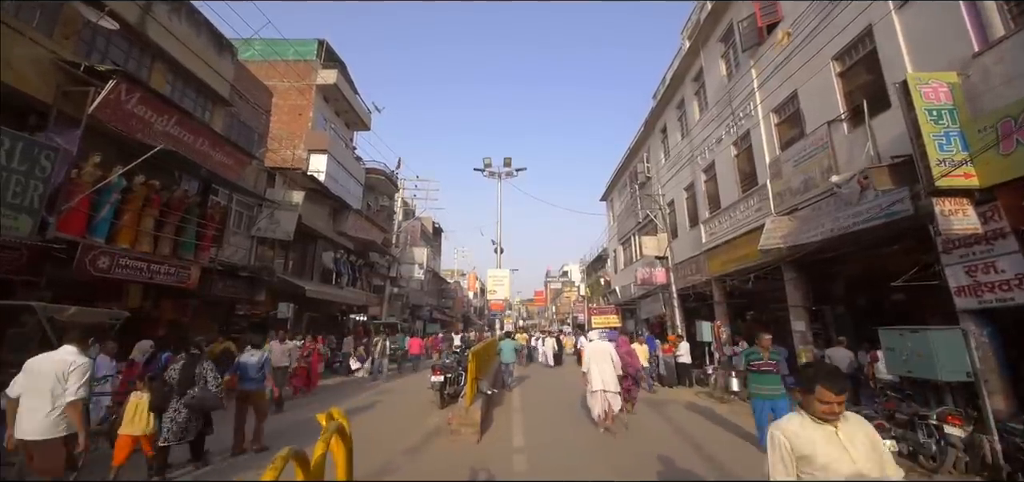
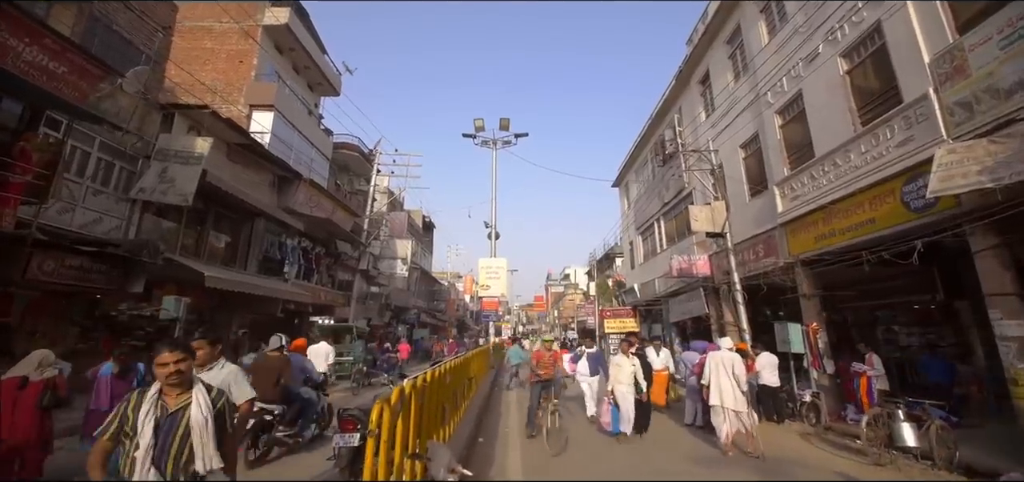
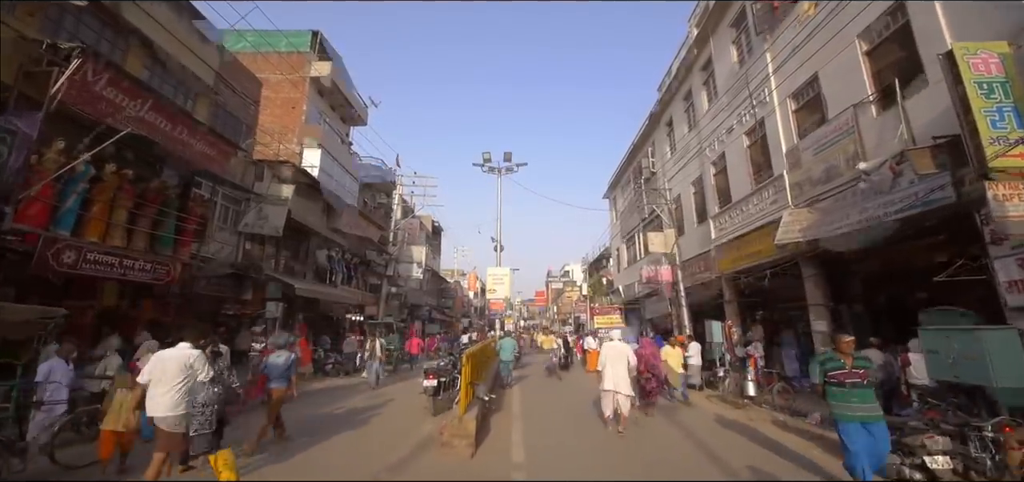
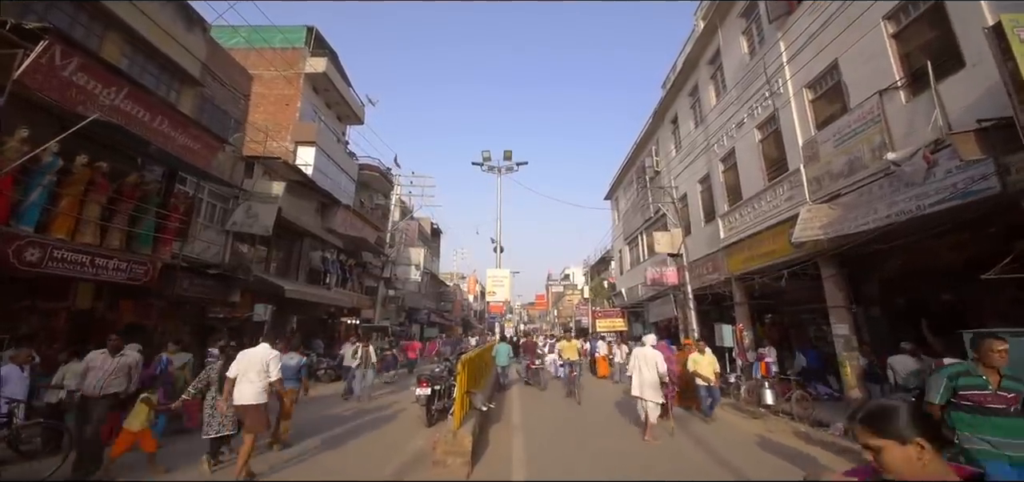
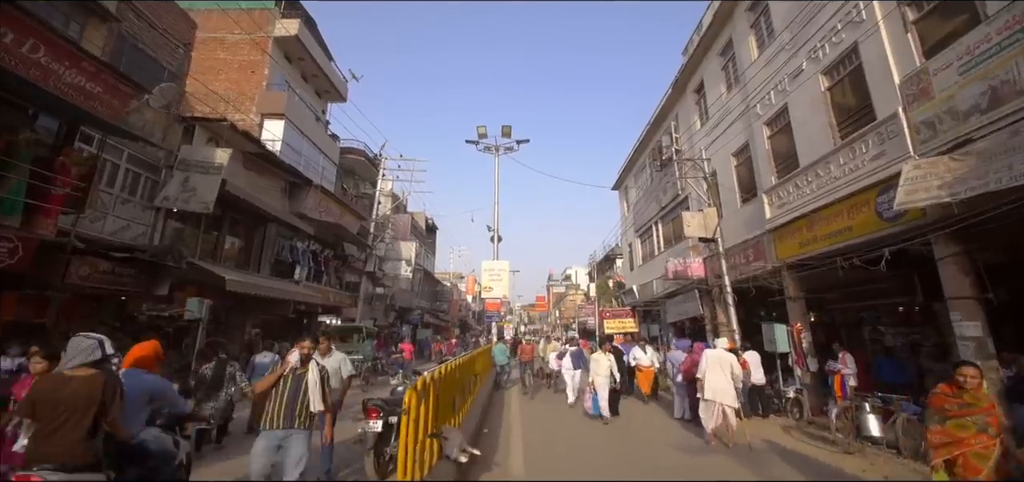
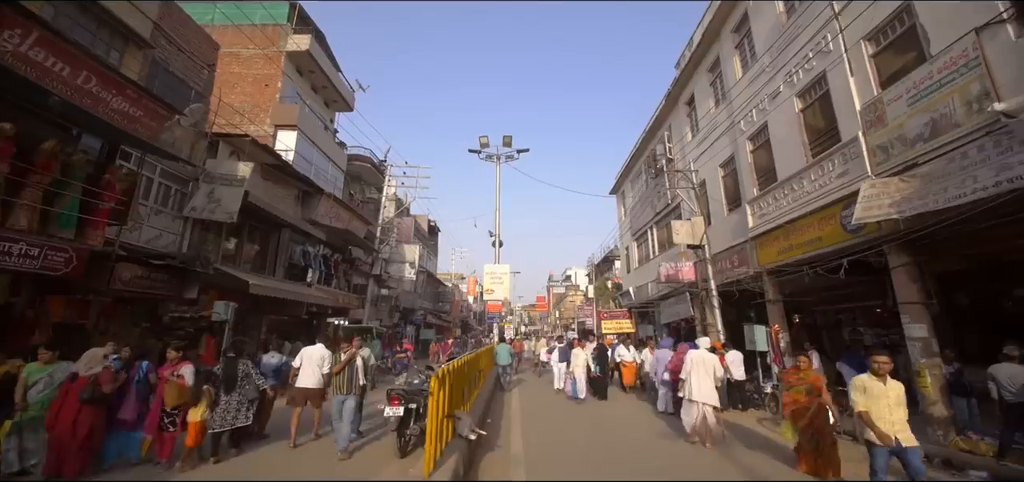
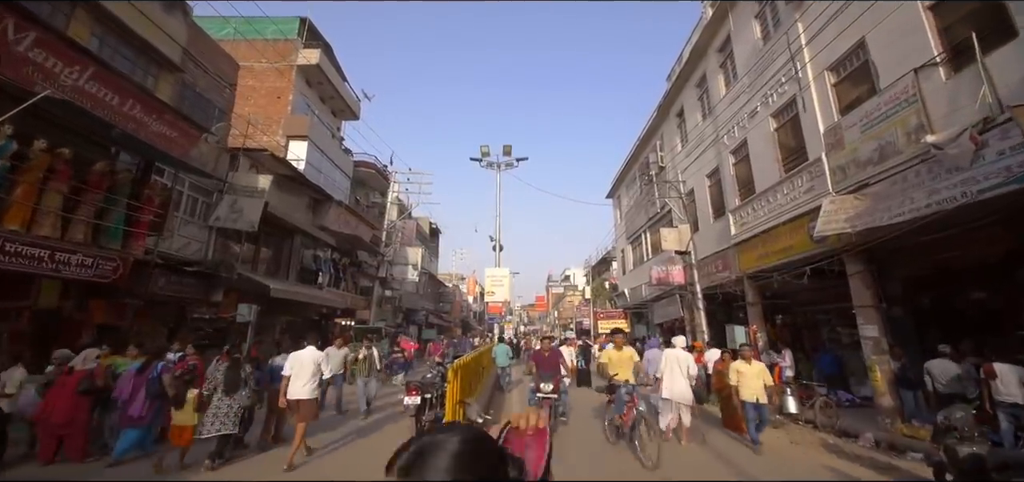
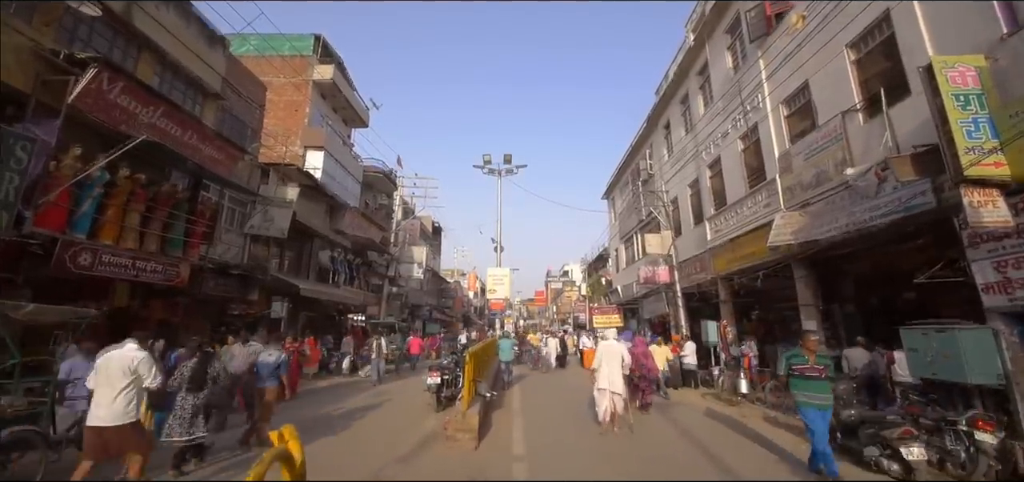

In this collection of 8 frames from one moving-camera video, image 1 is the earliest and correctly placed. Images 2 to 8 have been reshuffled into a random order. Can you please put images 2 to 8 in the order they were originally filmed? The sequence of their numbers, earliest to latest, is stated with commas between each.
8, 3, 4, 7, 6, 5, 2
